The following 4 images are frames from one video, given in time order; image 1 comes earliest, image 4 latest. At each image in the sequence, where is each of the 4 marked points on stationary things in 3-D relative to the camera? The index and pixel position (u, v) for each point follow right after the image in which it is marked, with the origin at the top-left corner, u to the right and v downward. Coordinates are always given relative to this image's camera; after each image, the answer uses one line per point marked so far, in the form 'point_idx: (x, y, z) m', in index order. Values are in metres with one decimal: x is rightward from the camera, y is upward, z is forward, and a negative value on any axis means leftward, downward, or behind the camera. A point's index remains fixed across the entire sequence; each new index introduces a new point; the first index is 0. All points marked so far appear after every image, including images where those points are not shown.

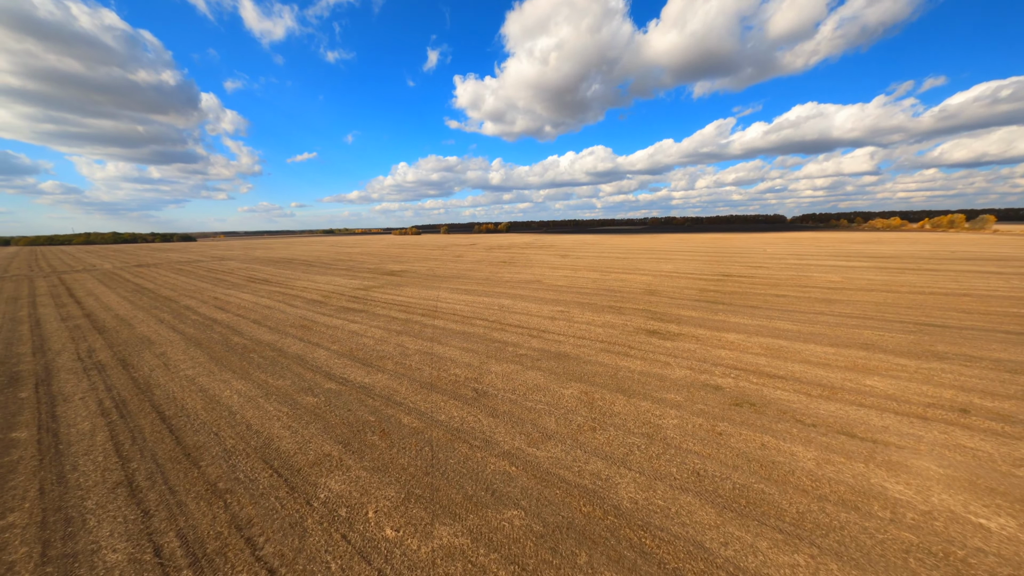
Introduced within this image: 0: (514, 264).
0: (0.0, +0.9, +11.2) m
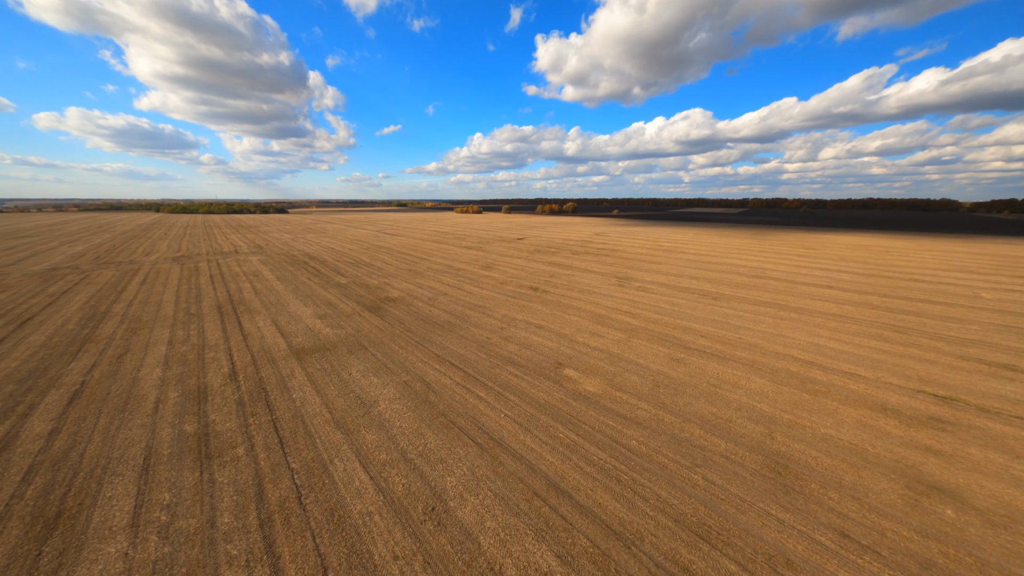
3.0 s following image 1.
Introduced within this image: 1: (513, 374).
0: (+0.8, -0.3, +8.0) m
1: (0.0, -1.3, +4.7) m
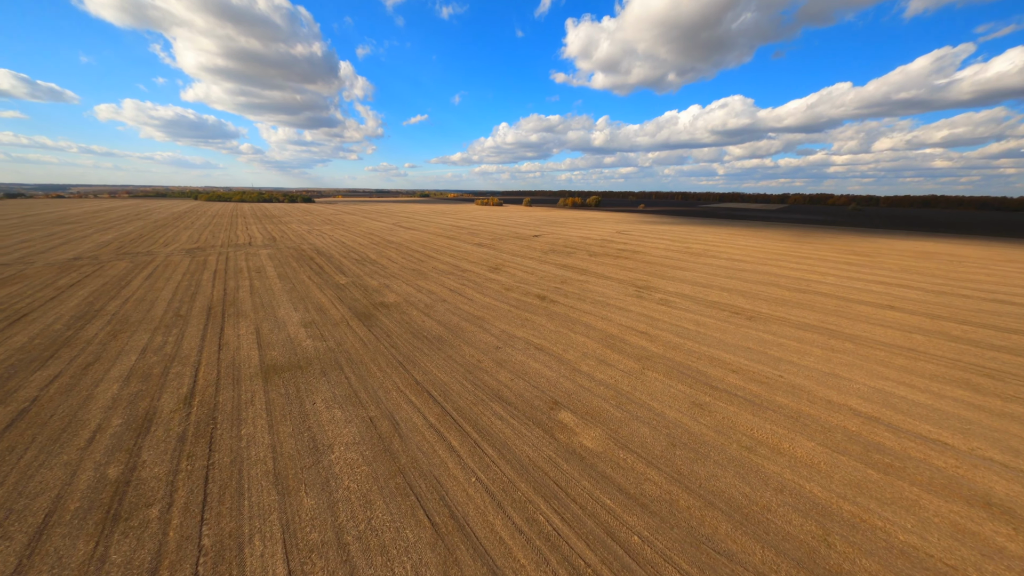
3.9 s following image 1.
0: (+0.9, -0.5, +7.2) m
1: (-0.2, -1.6, +3.9) m
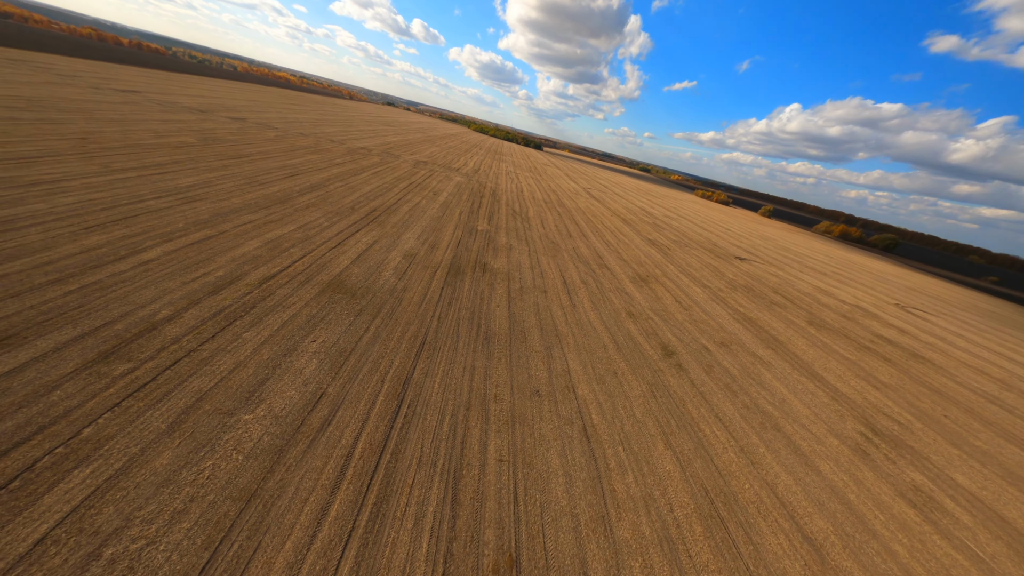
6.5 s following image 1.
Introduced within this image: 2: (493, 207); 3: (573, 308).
0: (+2.2, -1.4, +4.6) m
1: (-0.7, -1.8, +2.5) m
2: (-0.7, +3.1, +11.8) m
3: (+1.3, -0.4, +6.1) m
